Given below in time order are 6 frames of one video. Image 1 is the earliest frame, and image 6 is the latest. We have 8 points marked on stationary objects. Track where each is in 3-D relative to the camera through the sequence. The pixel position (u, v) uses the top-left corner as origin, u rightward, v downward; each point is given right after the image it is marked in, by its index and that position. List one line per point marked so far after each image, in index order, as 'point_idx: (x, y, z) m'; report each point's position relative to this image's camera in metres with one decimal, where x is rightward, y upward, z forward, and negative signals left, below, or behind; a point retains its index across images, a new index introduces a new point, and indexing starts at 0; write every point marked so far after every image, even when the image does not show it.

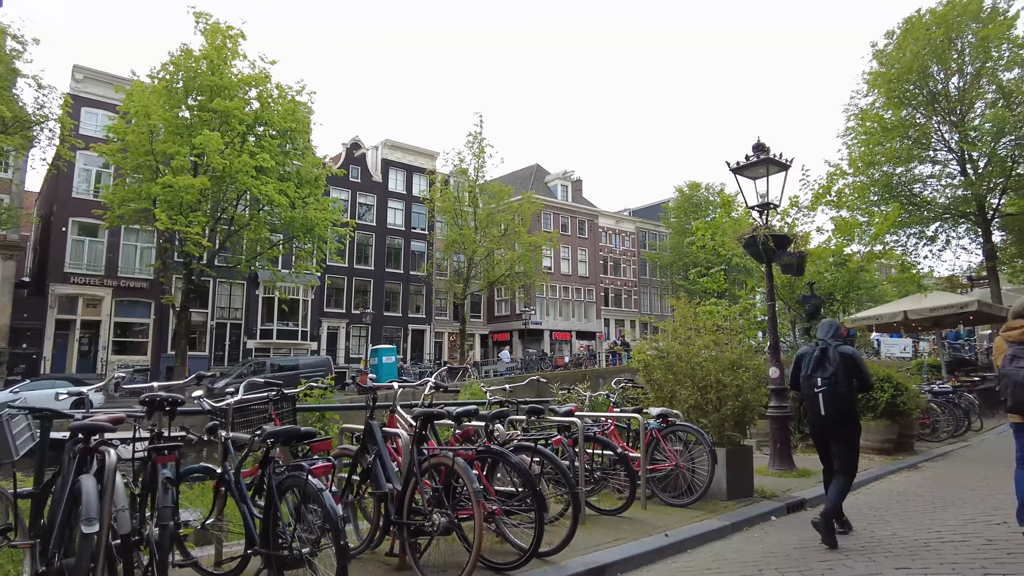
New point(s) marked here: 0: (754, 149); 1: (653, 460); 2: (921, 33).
0: (+3.1, +1.8, +8.3) m
1: (+1.3, -1.6, +6.0) m
2: (+12.3, +7.7, +19.2) m
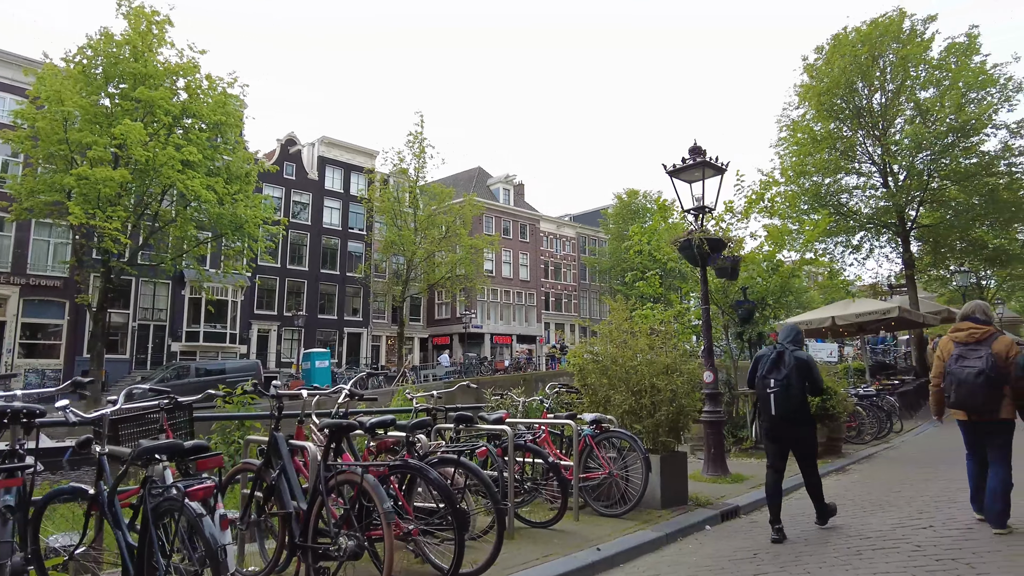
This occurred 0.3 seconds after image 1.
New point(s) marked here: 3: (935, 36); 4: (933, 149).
0: (+2.3, +1.8, +8.3) m
1: (+0.7, -1.7, +5.8) m
2: (+10.5, +7.4, +20.0) m
3: (+13.0, +7.8, +19.6) m
4: (+12.5, +4.1, +18.9) m
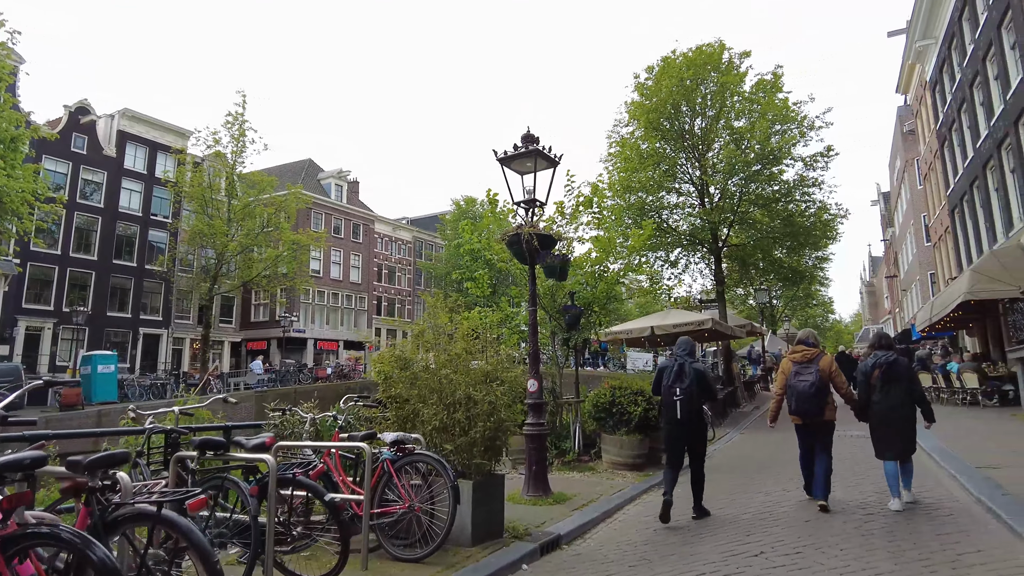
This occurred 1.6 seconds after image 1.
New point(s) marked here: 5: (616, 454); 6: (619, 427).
0: (+0.1, +1.8, +7.5) m
1: (-1.0, -1.6, +4.7) m
2: (+5.3, +7.0, +21.0) m
3: (+7.8, +7.2, +21.3) m
4: (+7.3, +3.6, +20.5) m
5: (+1.5, -2.4, +9.1) m
6: (+1.6, -2.0, +9.2) m
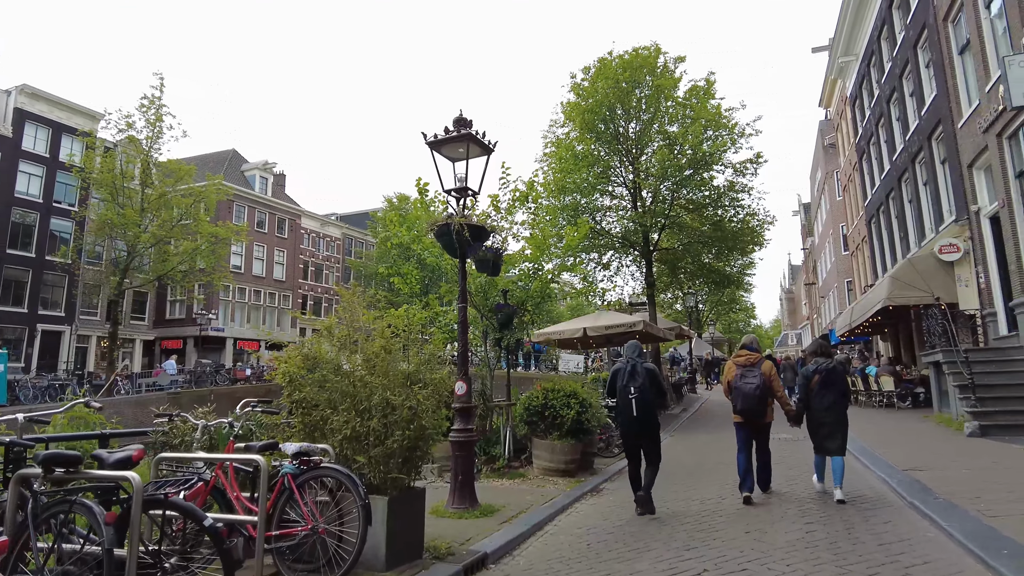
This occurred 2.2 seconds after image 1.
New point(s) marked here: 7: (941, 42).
0: (-0.6, +1.8, +7.0) m
1: (-1.5, -1.5, +4.1) m
2: (+3.2, +7.0, +21.0) m
3: (+5.7, +7.1, +21.5) m
4: (+5.2, +3.5, +20.6) m
5: (+0.5, -2.4, +8.7) m
6: (+0.6, -2.0, +8.8) m
7: (+9.8, +5.6, +14.5) m
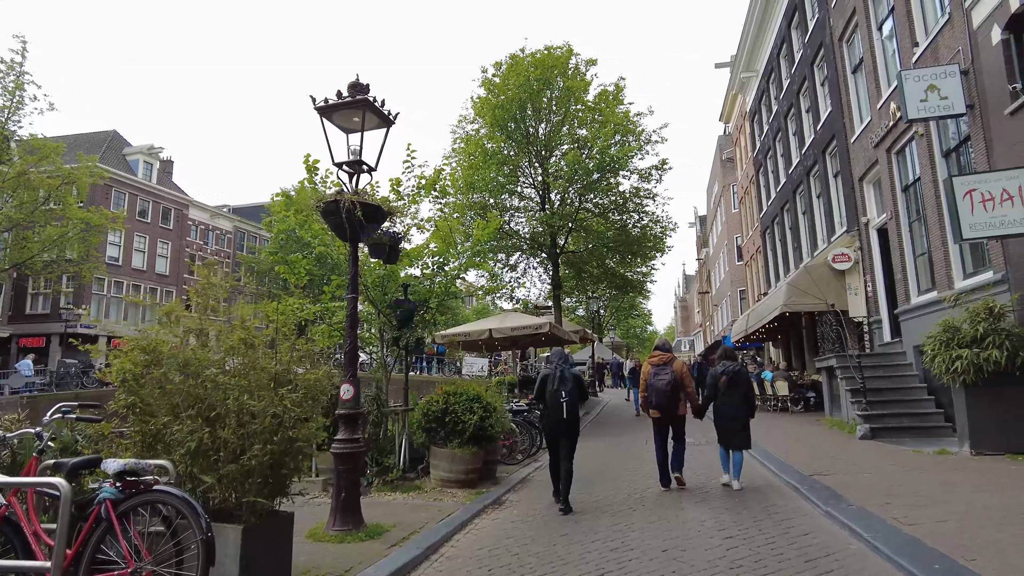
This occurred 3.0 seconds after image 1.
0: (-1.6, +1.9, +6.2) m
1: (-2.0, -1.3, +3.1) m
2: (+0.3, +6.9, +20.6) m
3: (+2.7, +7.0, +21.5) m
4: (+2.2, +3.4, +20.5) m
5: (-0.8, -2.3, +8.0) m
6: (-0.8, -1.9, +8.1) m
7: (+7.7, +5.4, +15.1) m
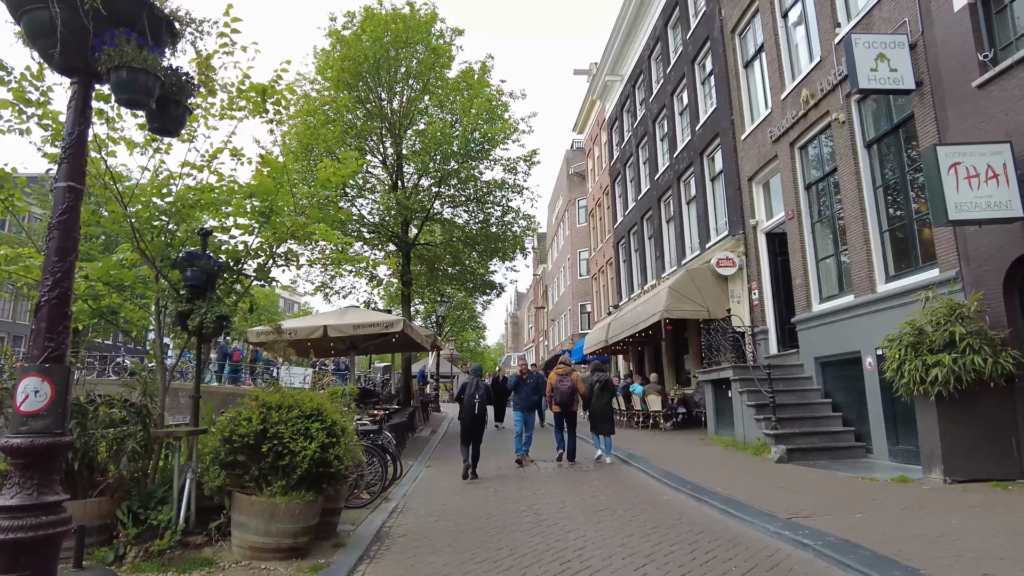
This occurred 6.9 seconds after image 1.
0: (-1.9, +2.4, +3.0) m
1: (-1.8, -0.8, -0.2) m
2: (-3.7, +7.0, +17.6) m
3: (-1.7, +7.0, +19.1) m
4: (-2.0, +3.4, +17.9) m
5: (-1.9, -1.8, +4.9) m
6: (-1.9, -1.5, +5.0) m
7: (+4.8, +5.2, +14.2) m
